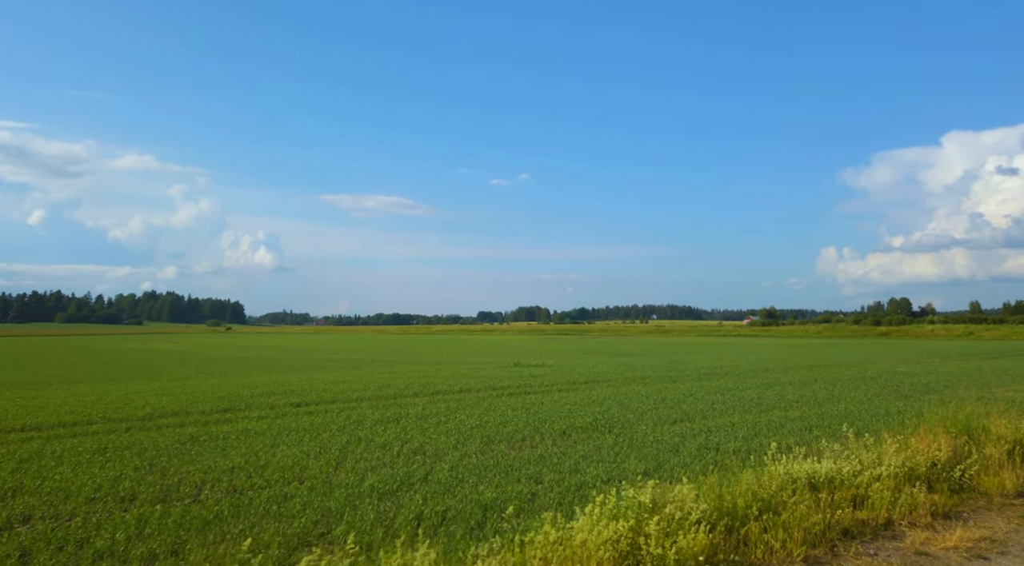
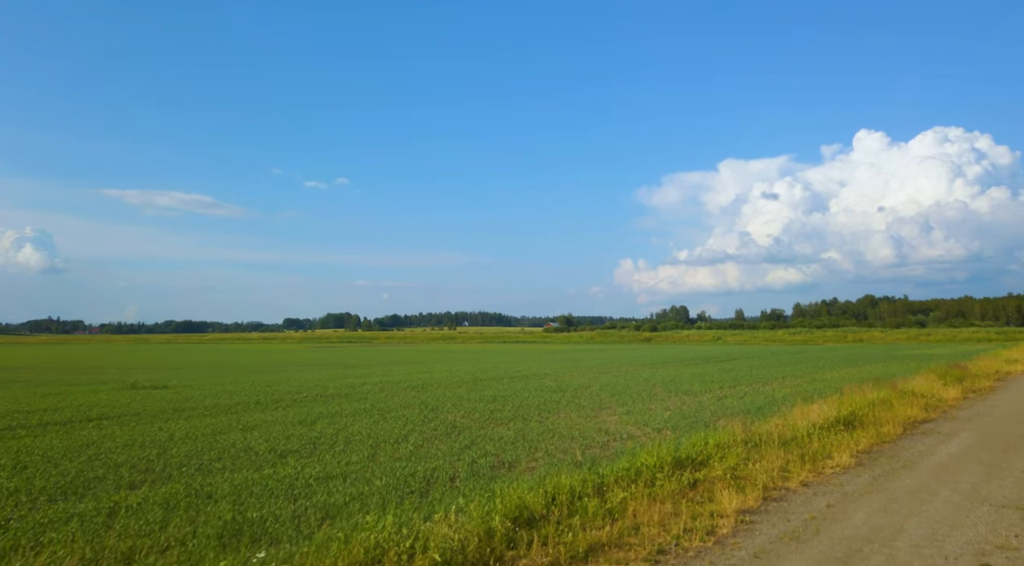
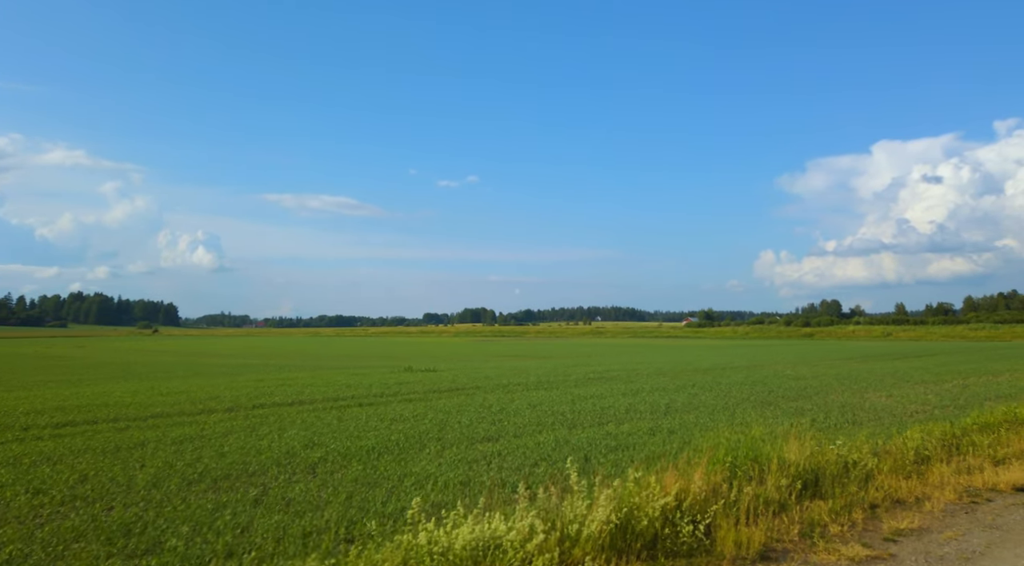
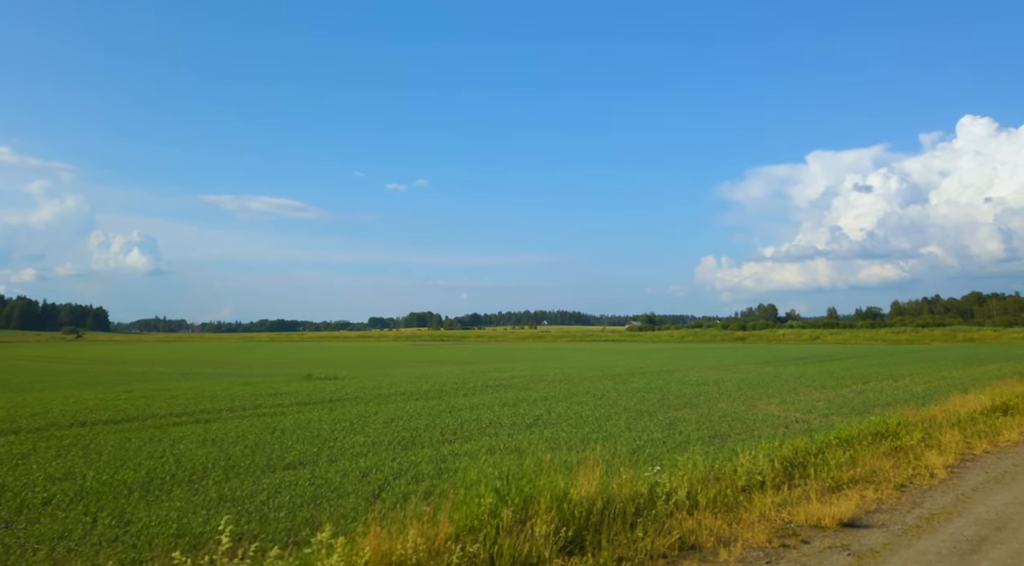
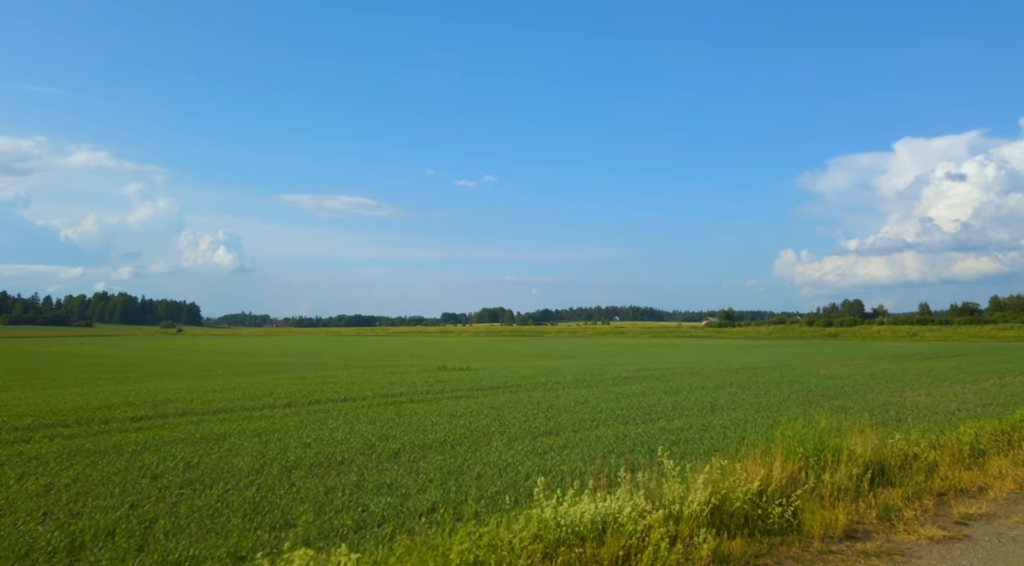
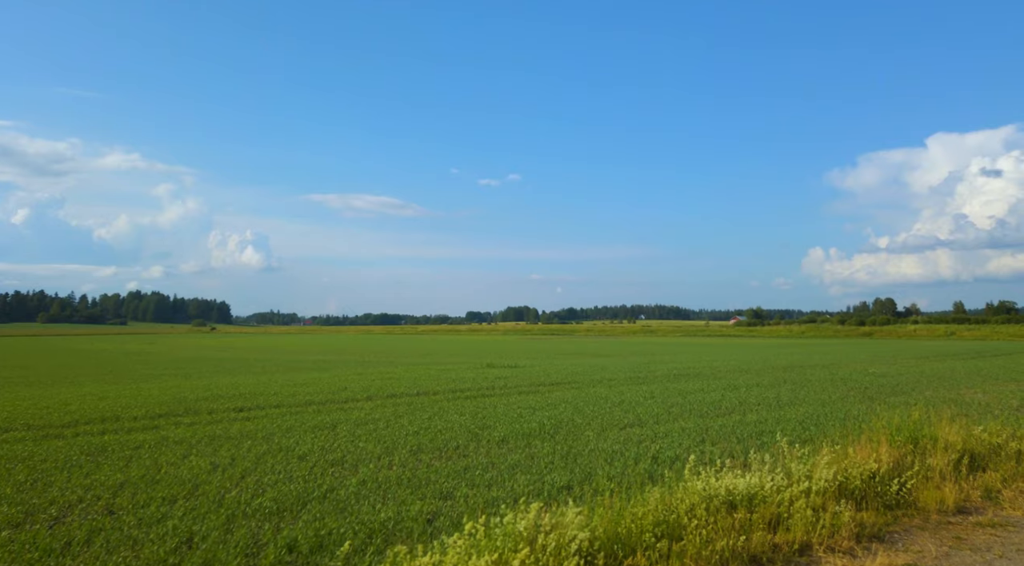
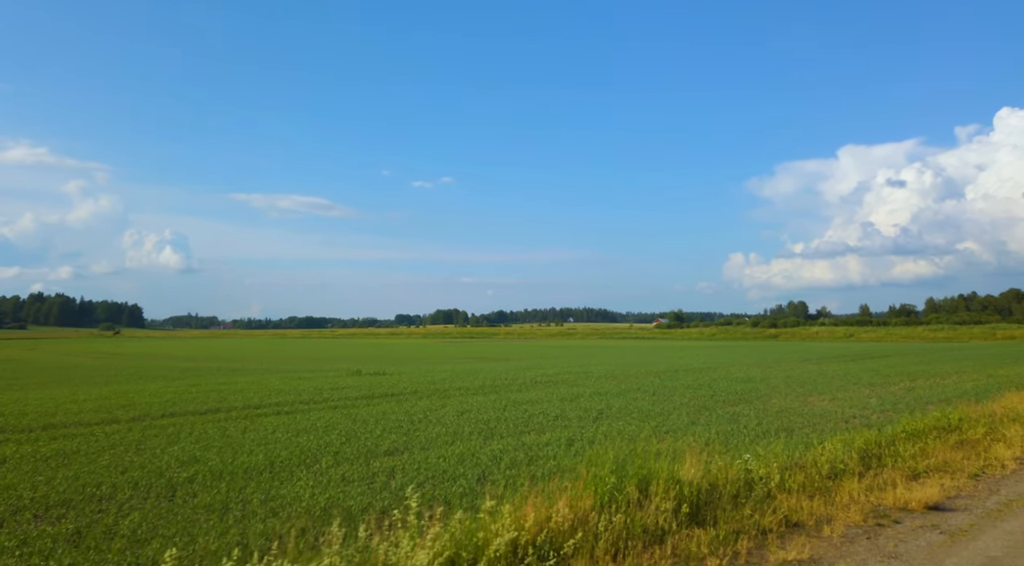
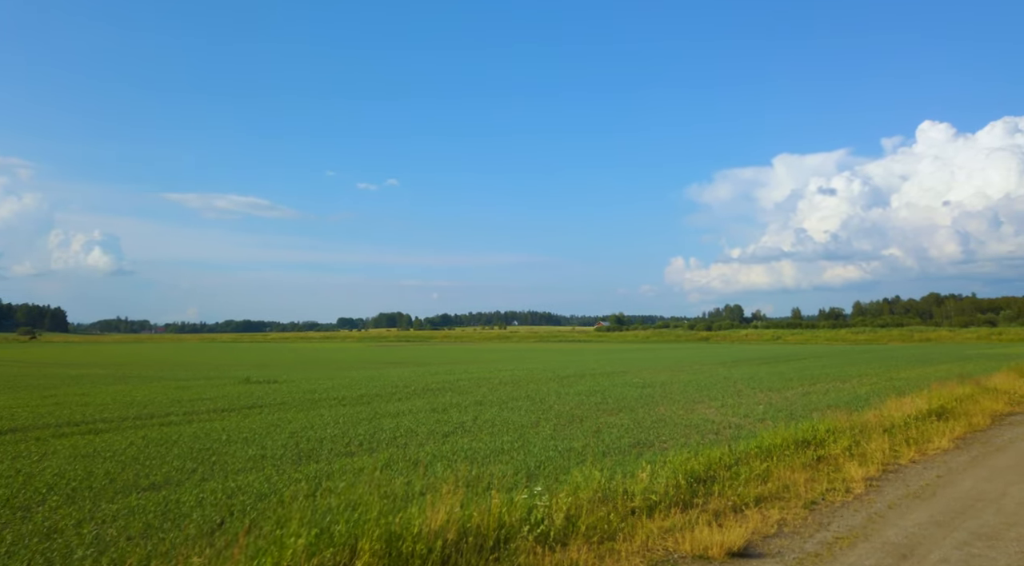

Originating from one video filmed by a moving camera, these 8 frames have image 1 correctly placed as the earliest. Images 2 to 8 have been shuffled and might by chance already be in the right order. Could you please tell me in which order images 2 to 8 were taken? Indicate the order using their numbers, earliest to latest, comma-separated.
6, 5, 3, 7, 4, 8, 2
